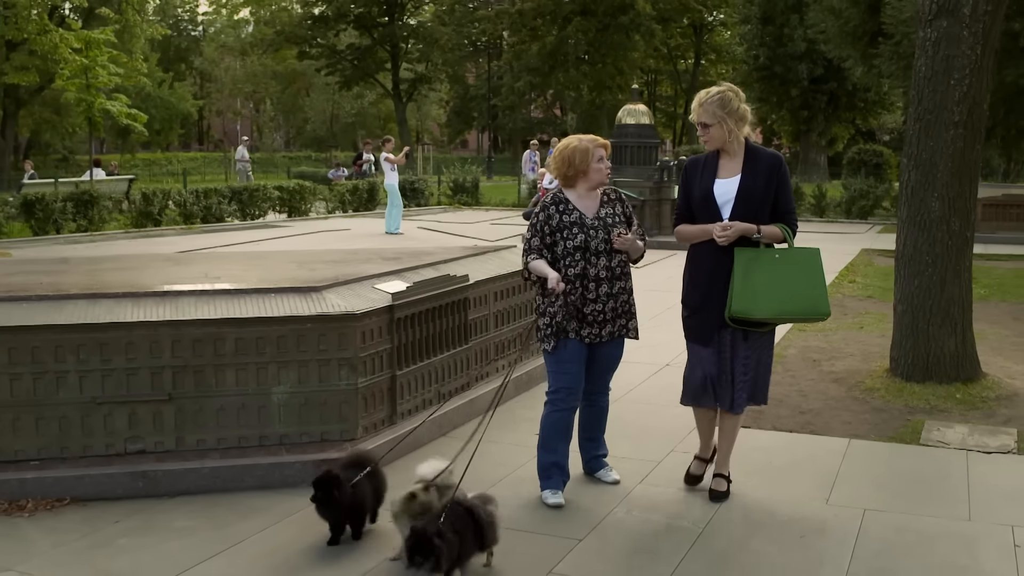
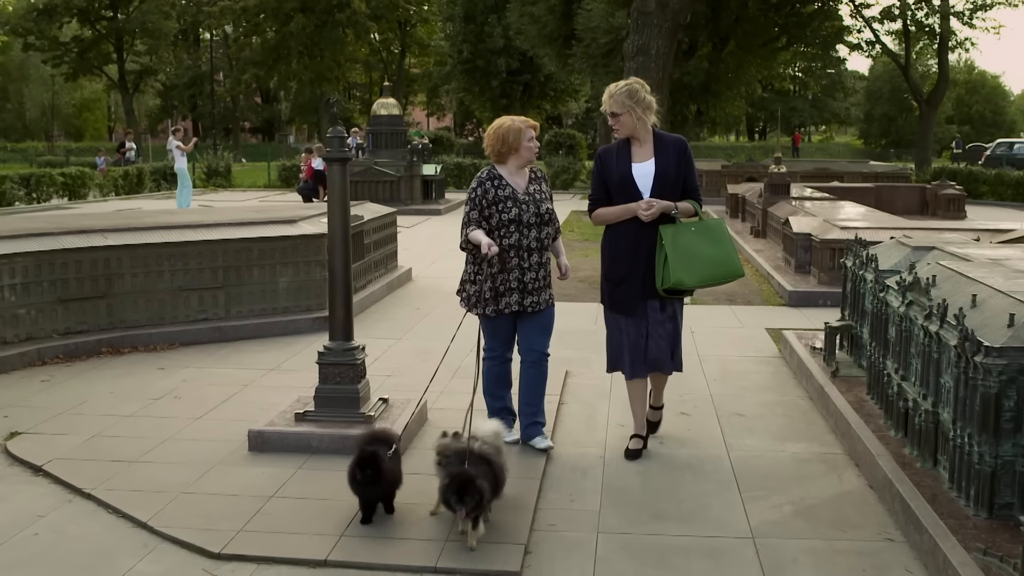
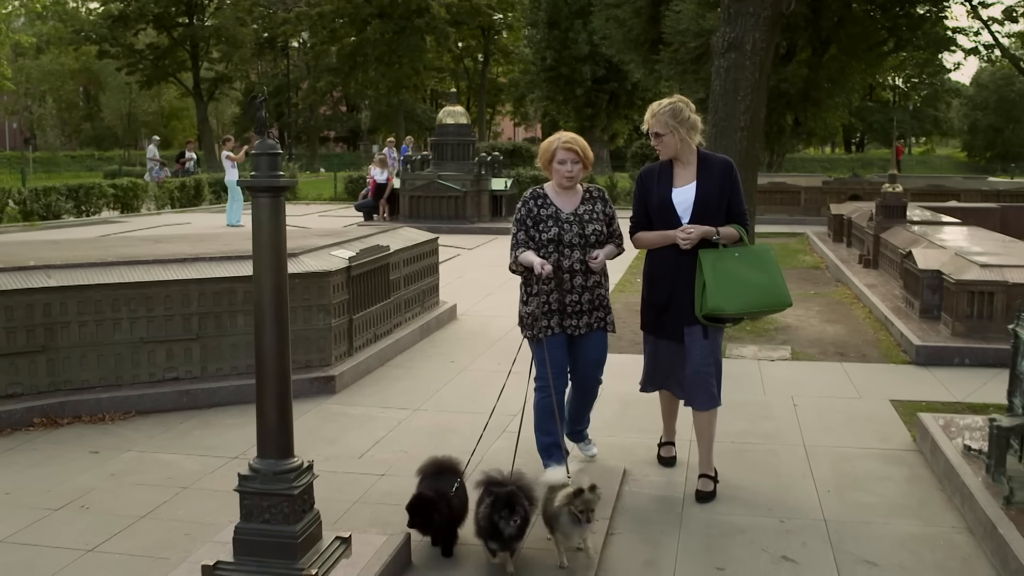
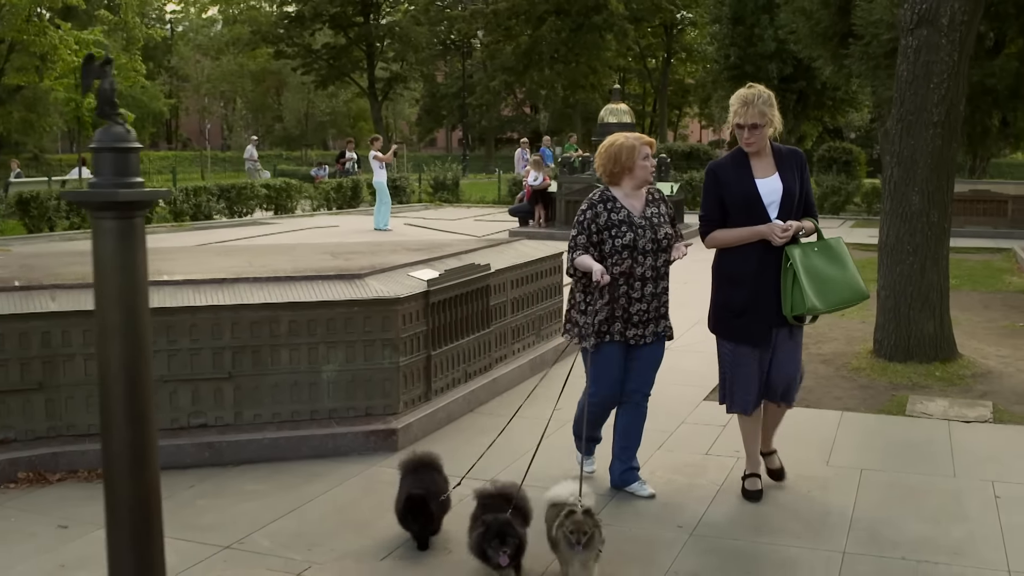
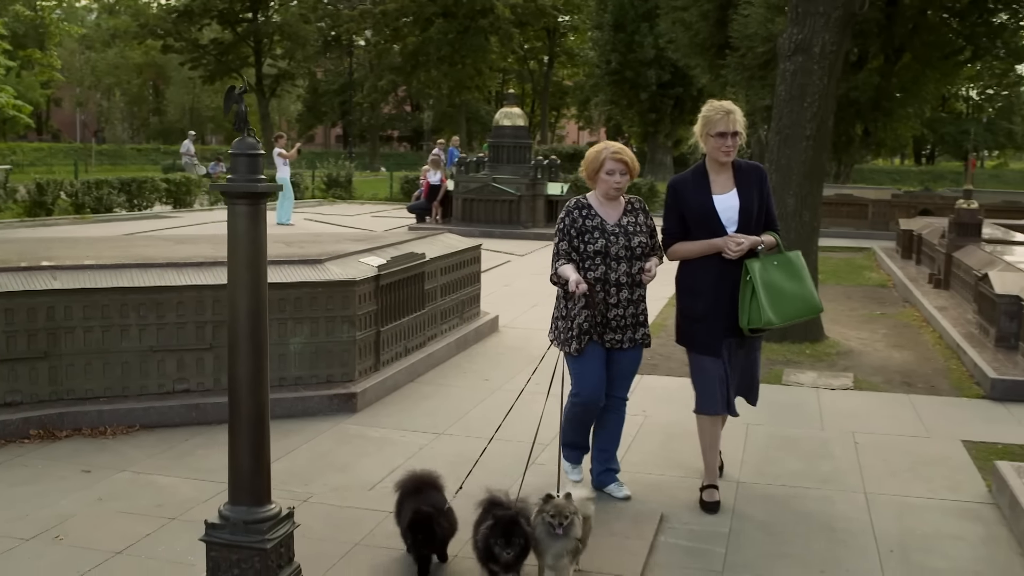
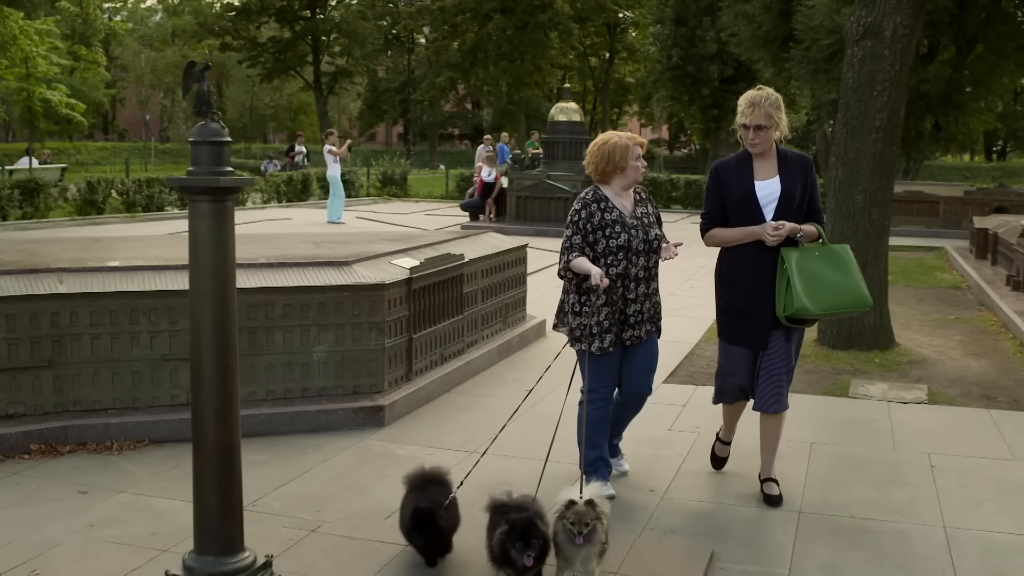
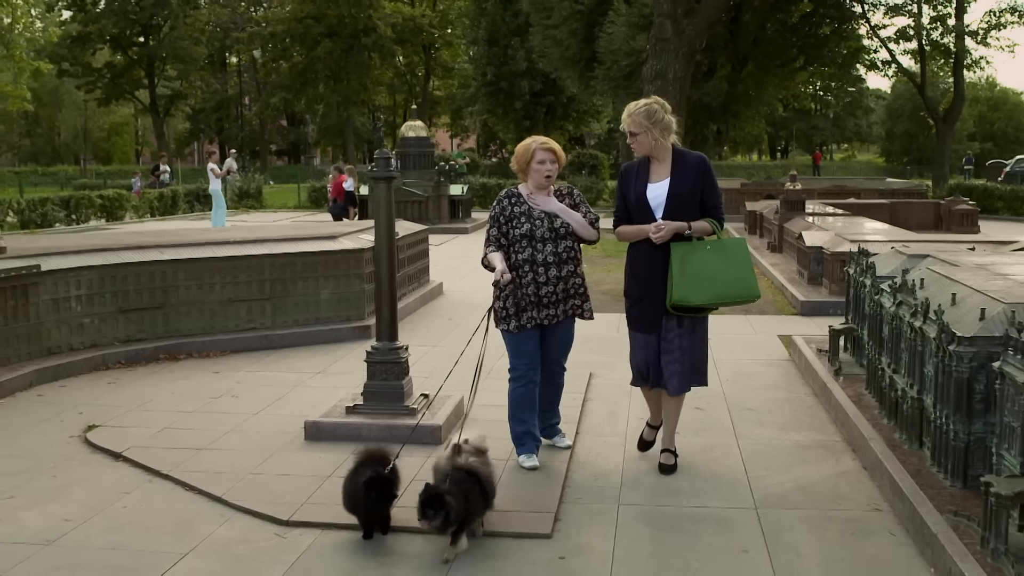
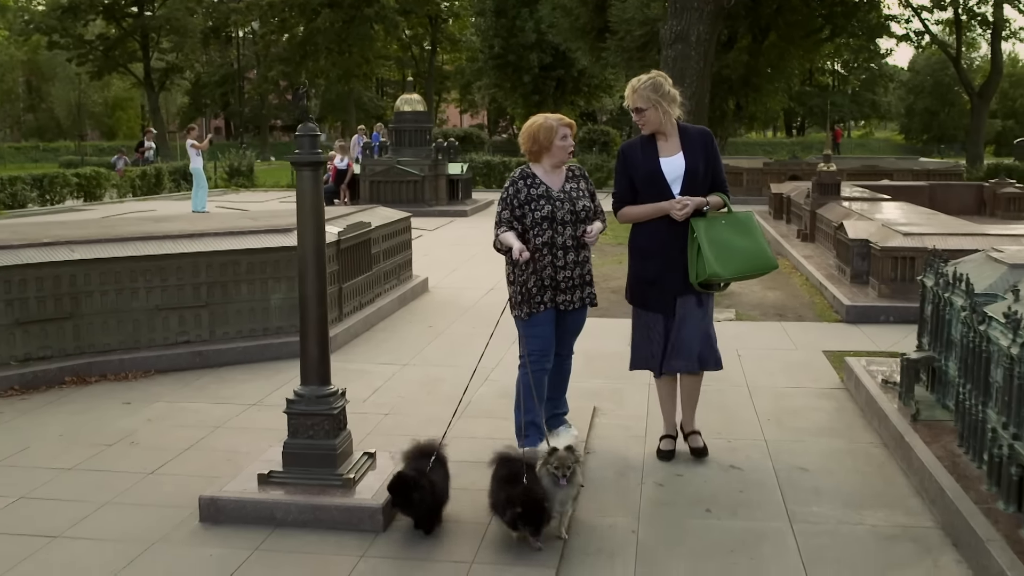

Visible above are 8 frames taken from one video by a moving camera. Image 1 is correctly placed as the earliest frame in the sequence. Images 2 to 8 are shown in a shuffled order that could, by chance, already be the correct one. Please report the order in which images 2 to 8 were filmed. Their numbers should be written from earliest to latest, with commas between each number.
4, 6, 5, 3, 8, 2, 7
